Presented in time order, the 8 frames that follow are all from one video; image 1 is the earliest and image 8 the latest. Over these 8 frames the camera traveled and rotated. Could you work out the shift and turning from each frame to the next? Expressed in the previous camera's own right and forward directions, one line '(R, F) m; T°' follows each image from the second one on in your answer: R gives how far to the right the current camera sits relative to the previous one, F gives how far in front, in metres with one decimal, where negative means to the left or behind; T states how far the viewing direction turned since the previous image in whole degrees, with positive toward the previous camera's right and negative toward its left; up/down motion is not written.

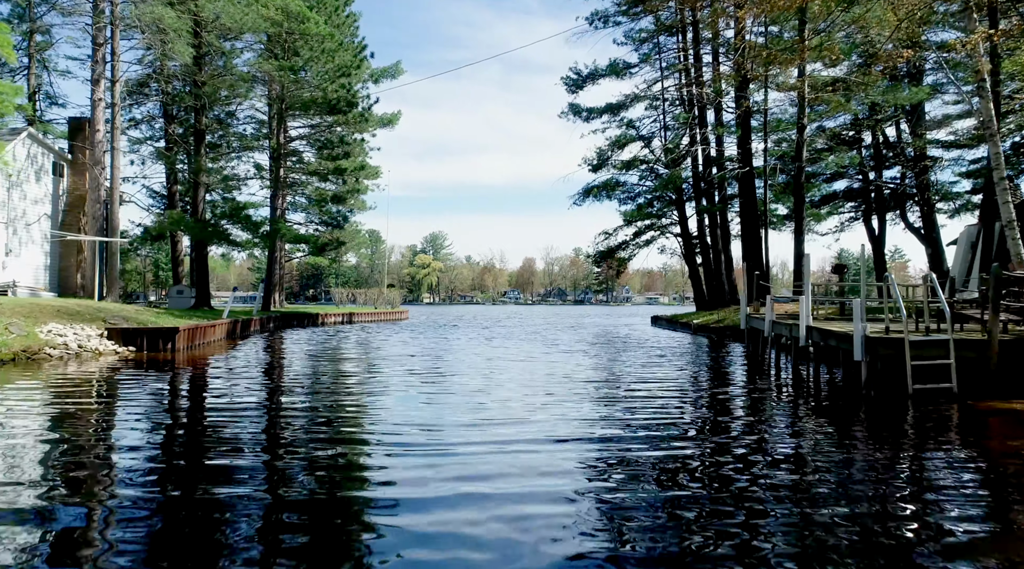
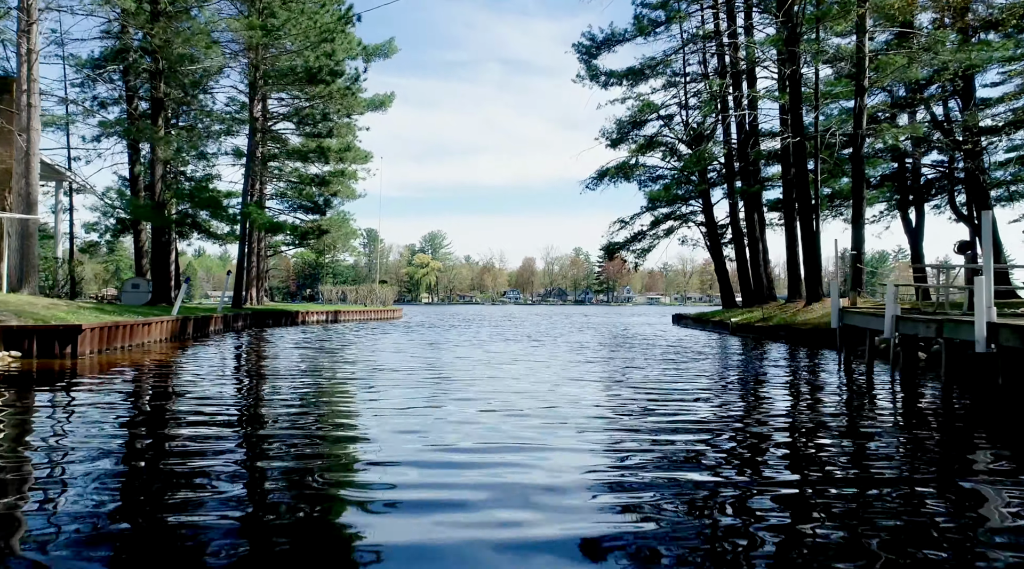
(-0.2, +3.9) m; 0°
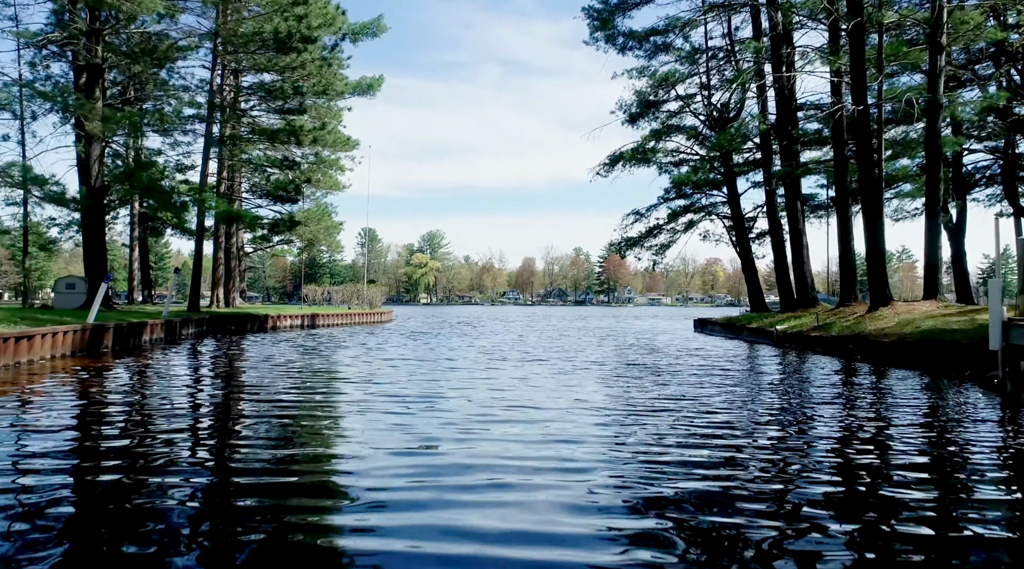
(0.0, +3.9) m; 0°
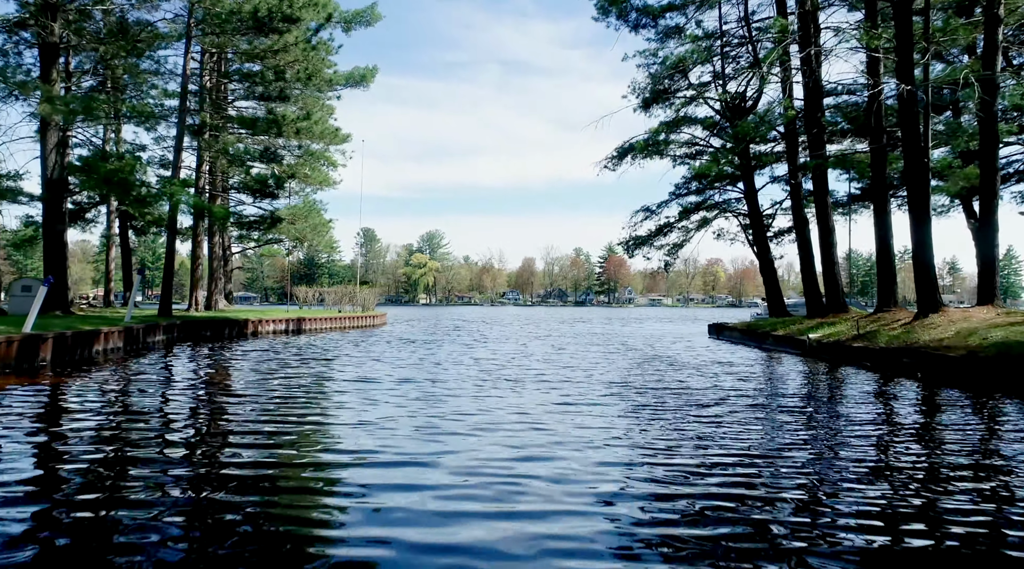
(0.0, +2.1) m; 0°
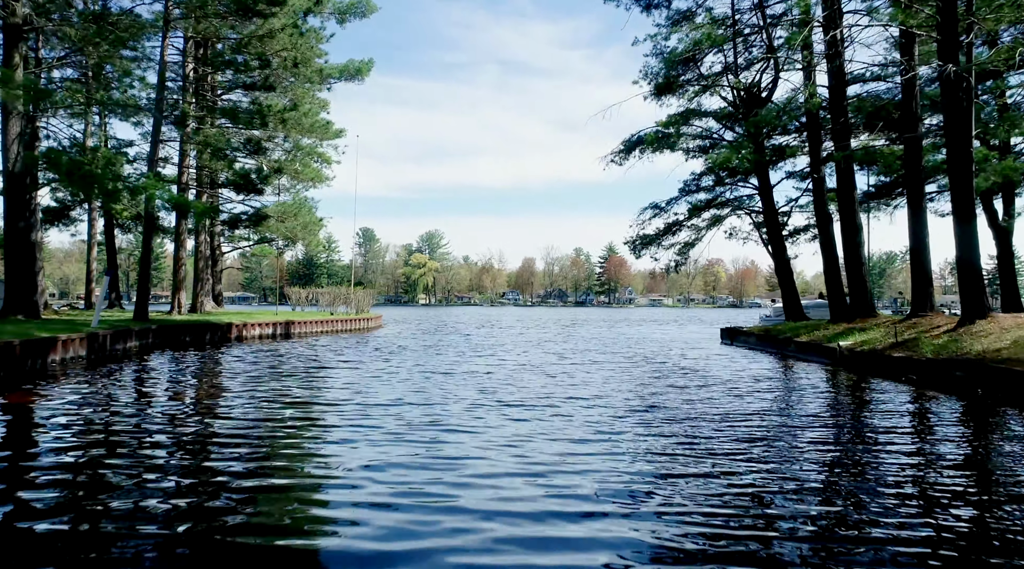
(0.0, +1.5) m; 0°
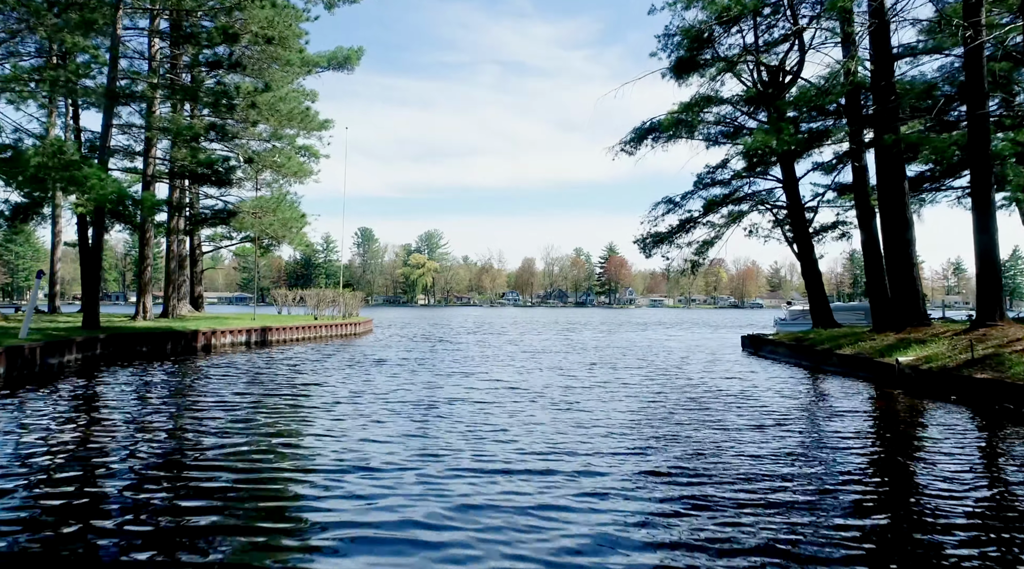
(0.0, +2.4) m; 0°
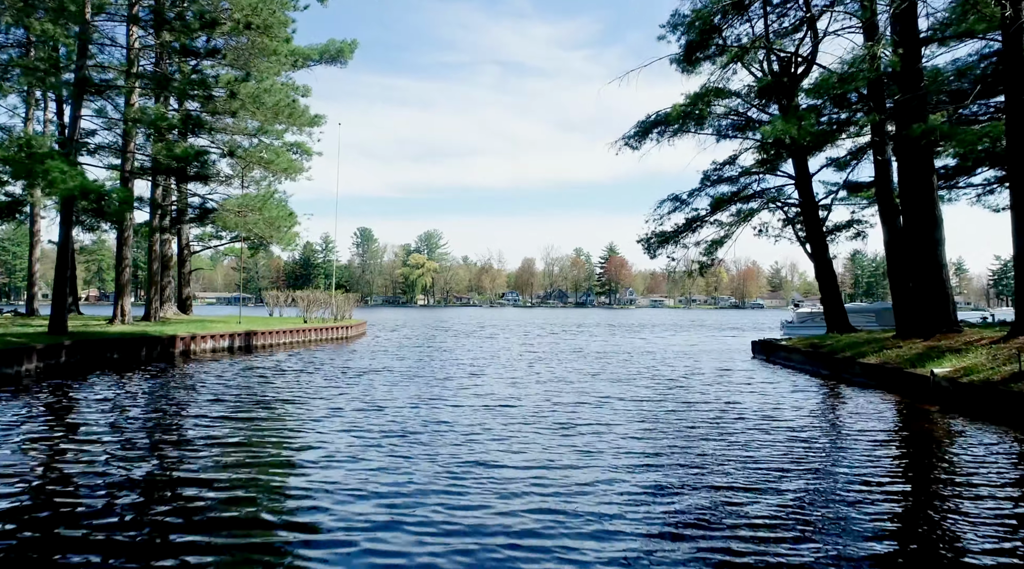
(+0.1, +1.2) m; 0°
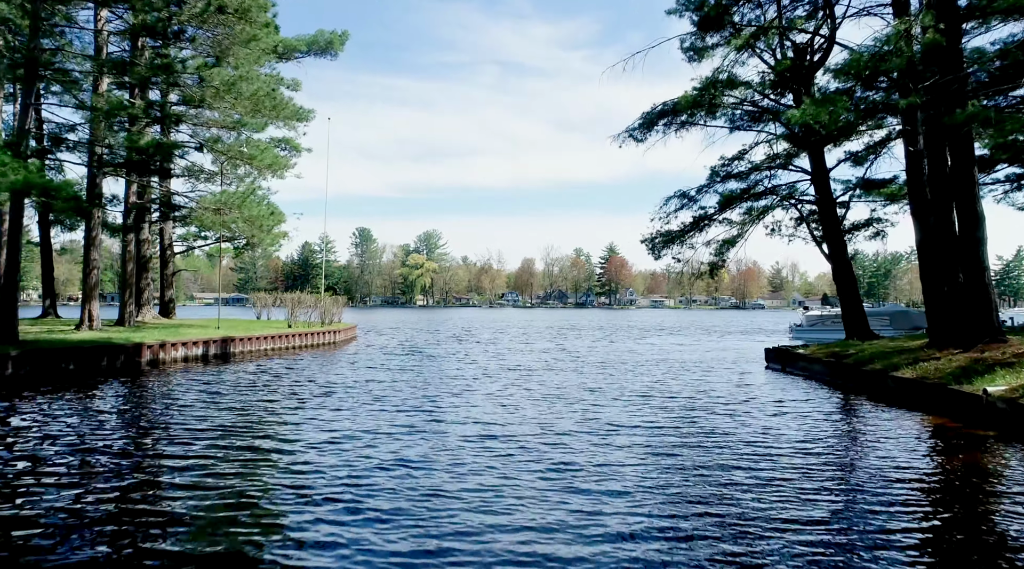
(+0.1, +1.5) m; 0°
